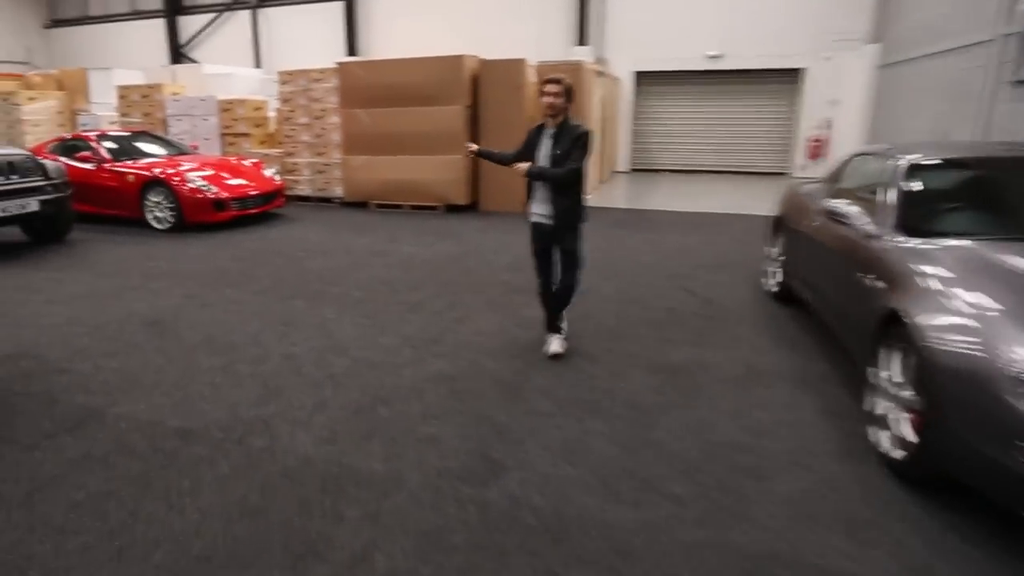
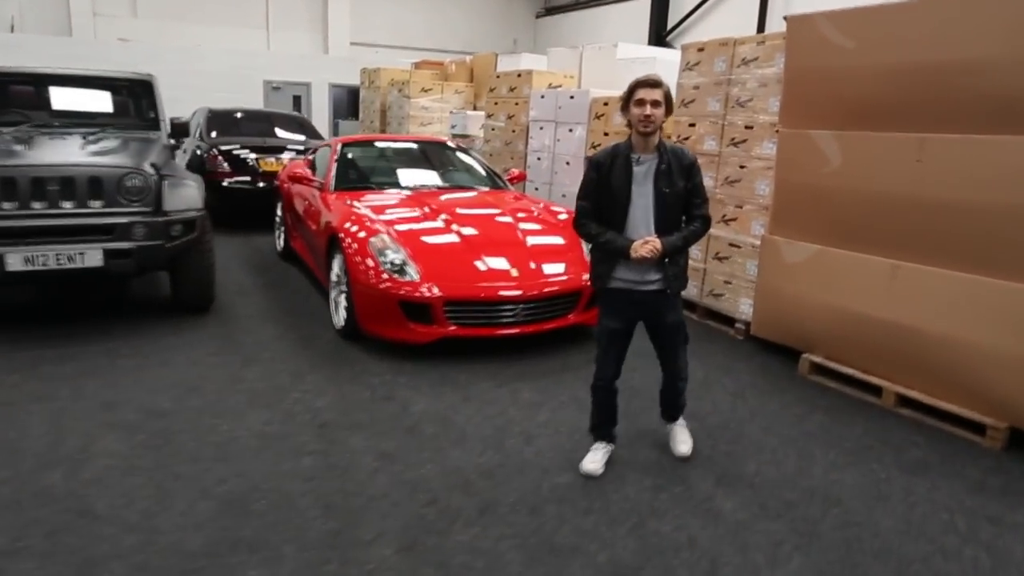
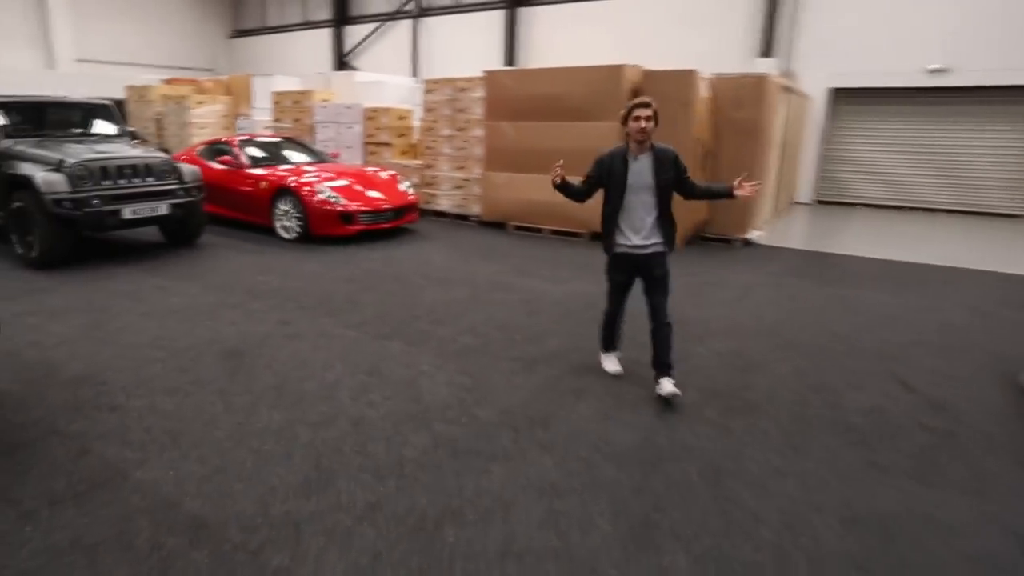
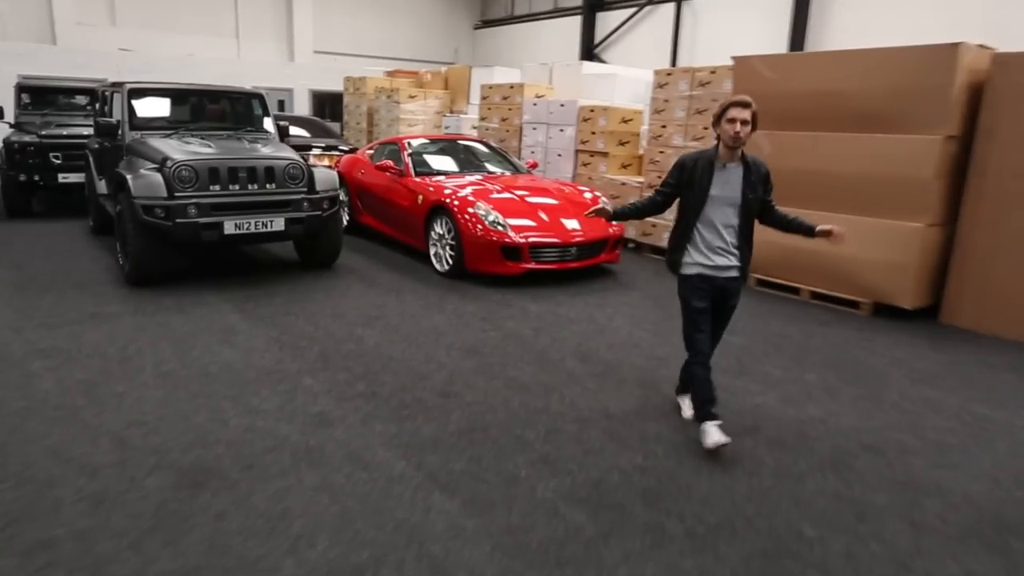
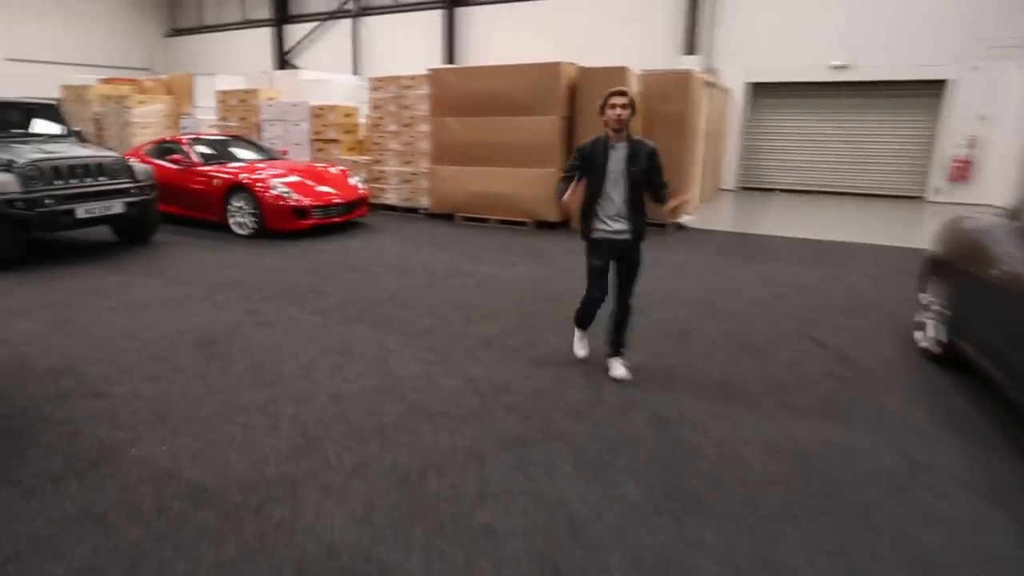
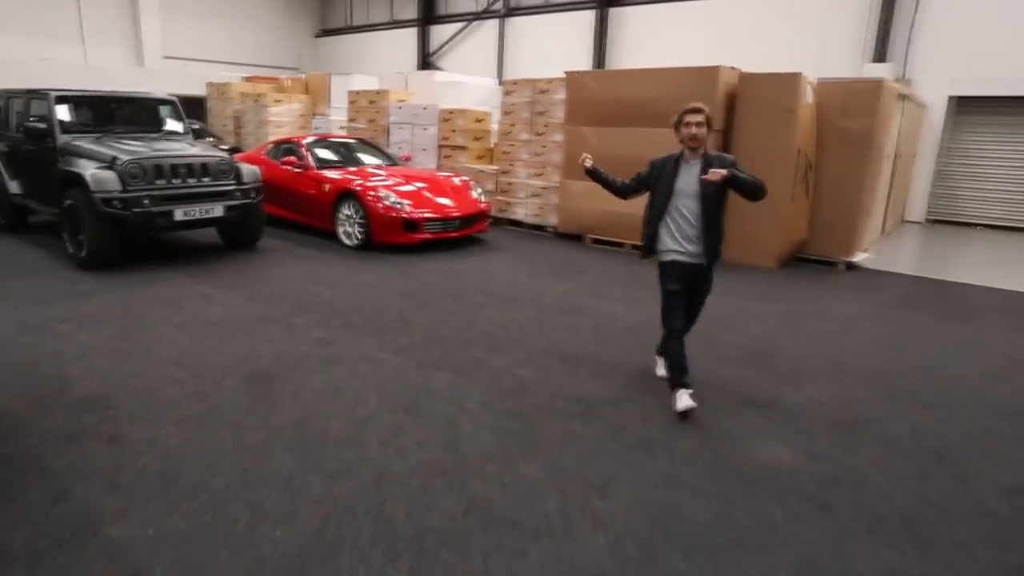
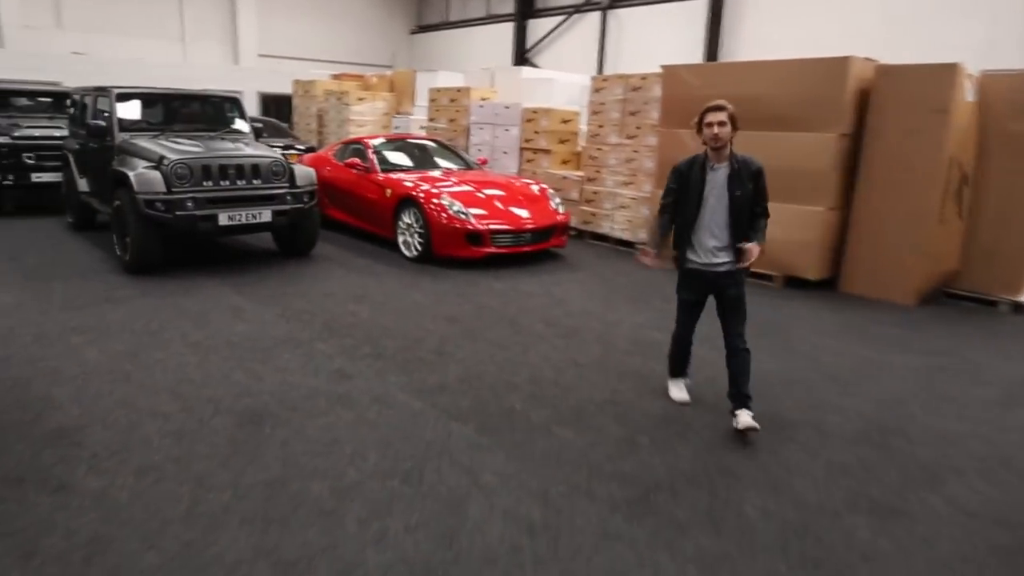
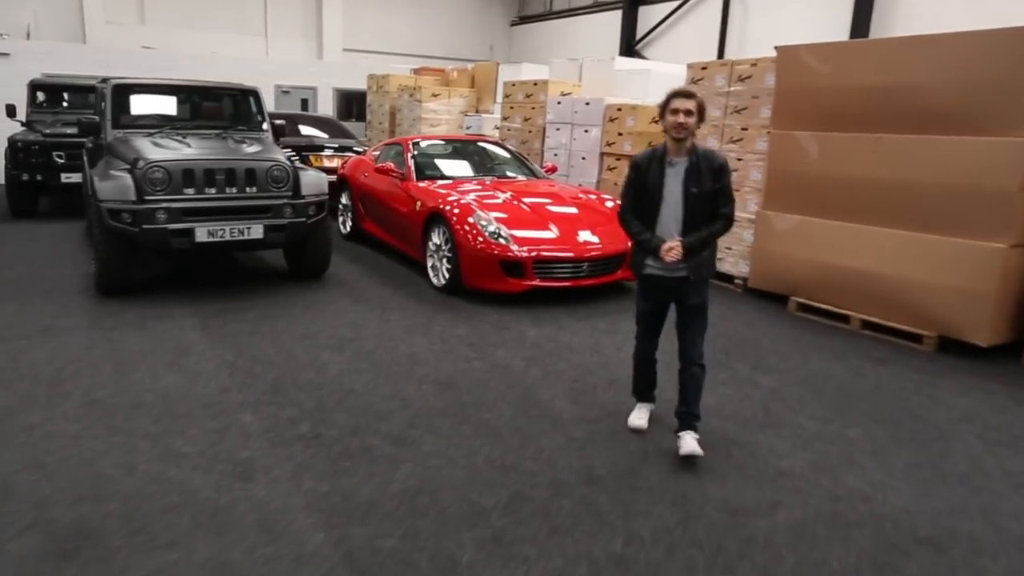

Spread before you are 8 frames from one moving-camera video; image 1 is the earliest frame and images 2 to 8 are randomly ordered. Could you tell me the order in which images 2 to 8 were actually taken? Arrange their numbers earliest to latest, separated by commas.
5, 3, 6, 7, 4, 8, 2
